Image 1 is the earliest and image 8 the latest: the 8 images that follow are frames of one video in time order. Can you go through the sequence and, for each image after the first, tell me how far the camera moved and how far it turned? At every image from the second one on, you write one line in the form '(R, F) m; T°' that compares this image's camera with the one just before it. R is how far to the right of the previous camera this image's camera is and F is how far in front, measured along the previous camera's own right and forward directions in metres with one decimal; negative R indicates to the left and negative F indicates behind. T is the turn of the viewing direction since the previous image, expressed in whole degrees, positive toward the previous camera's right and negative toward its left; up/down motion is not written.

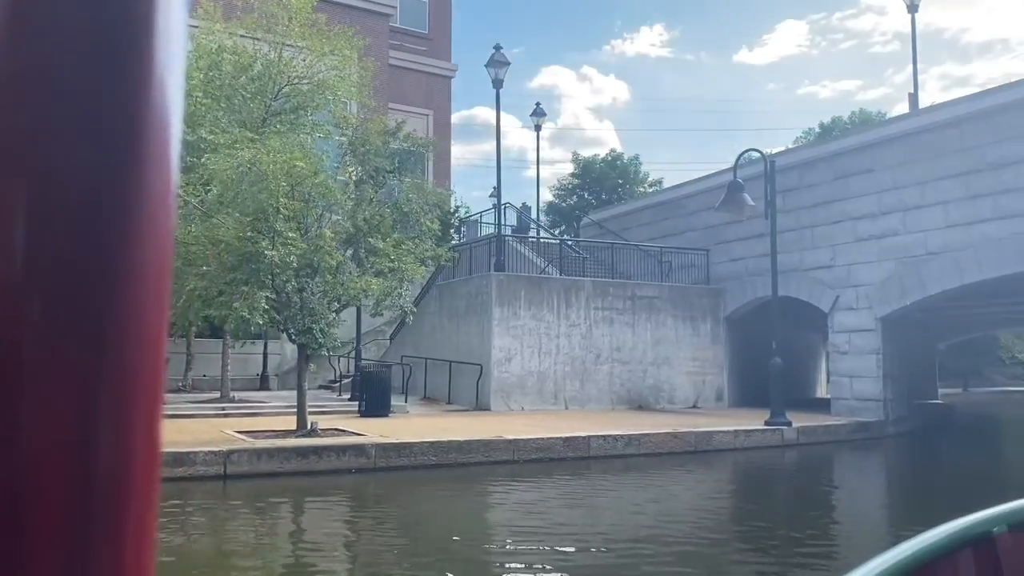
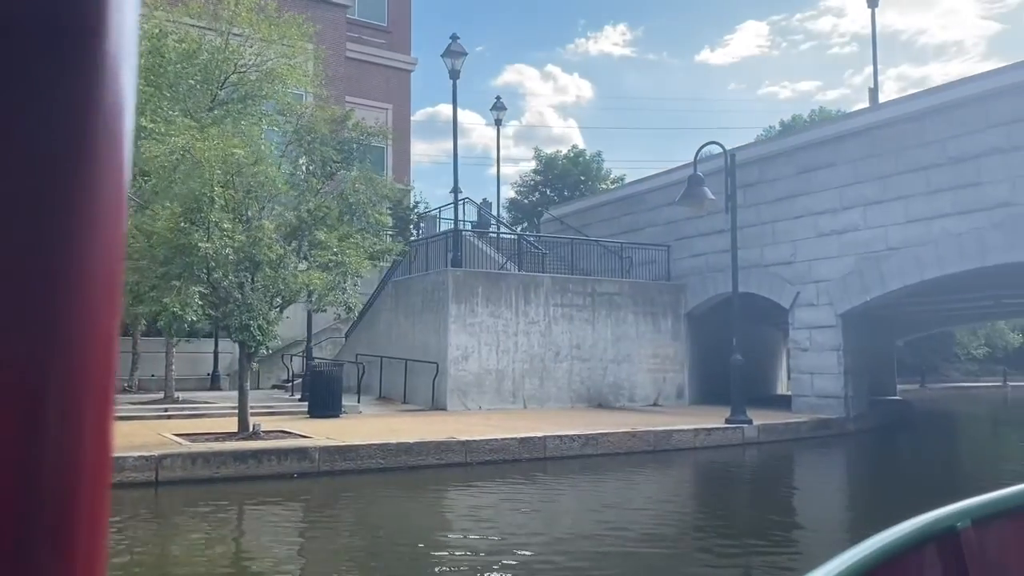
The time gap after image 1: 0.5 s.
(+0.2, +0.5) m; +2°
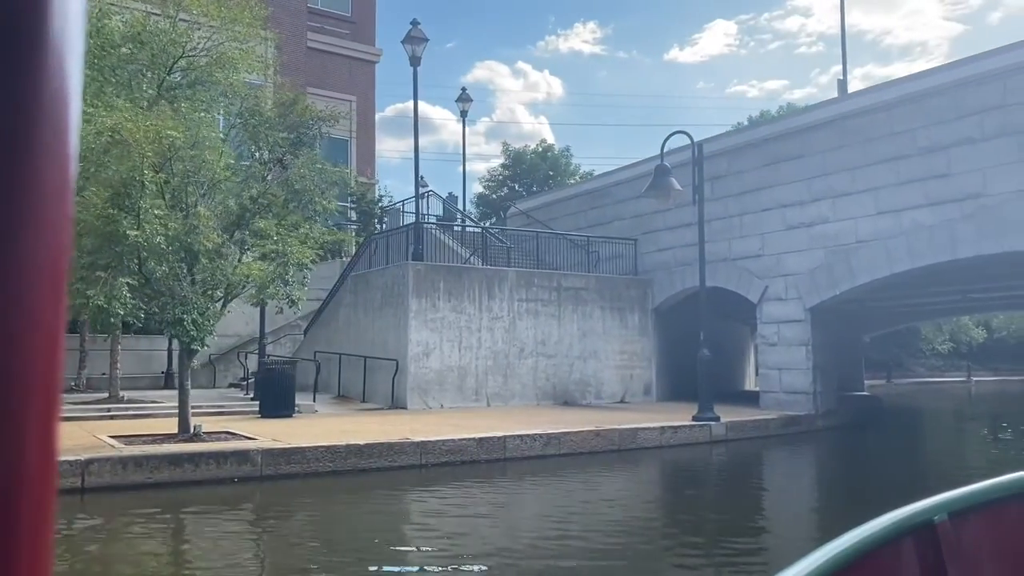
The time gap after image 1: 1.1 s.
(+0.2, +0.5) m; +2°
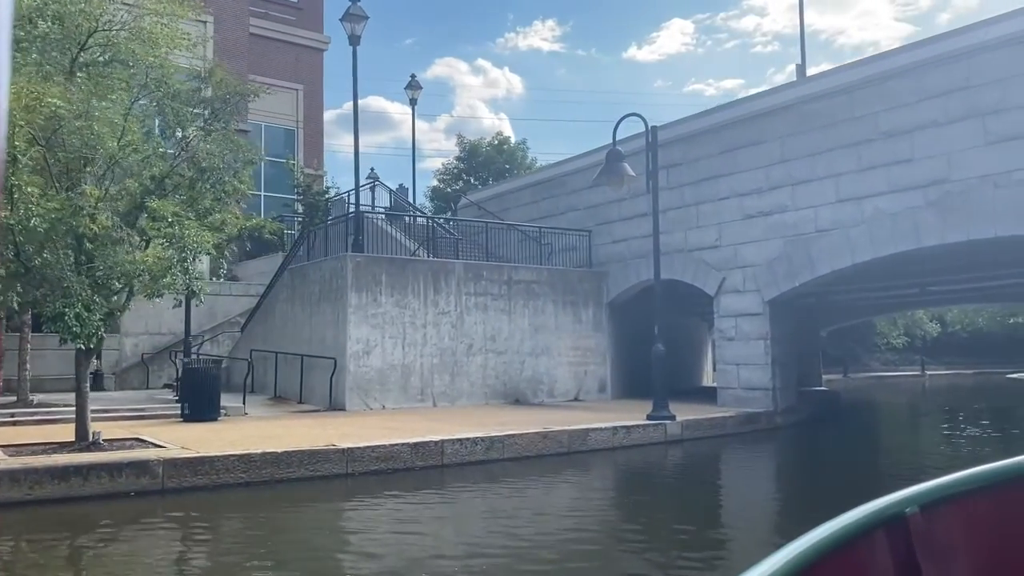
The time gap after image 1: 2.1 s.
(+0.3, +0.9) m; +3°
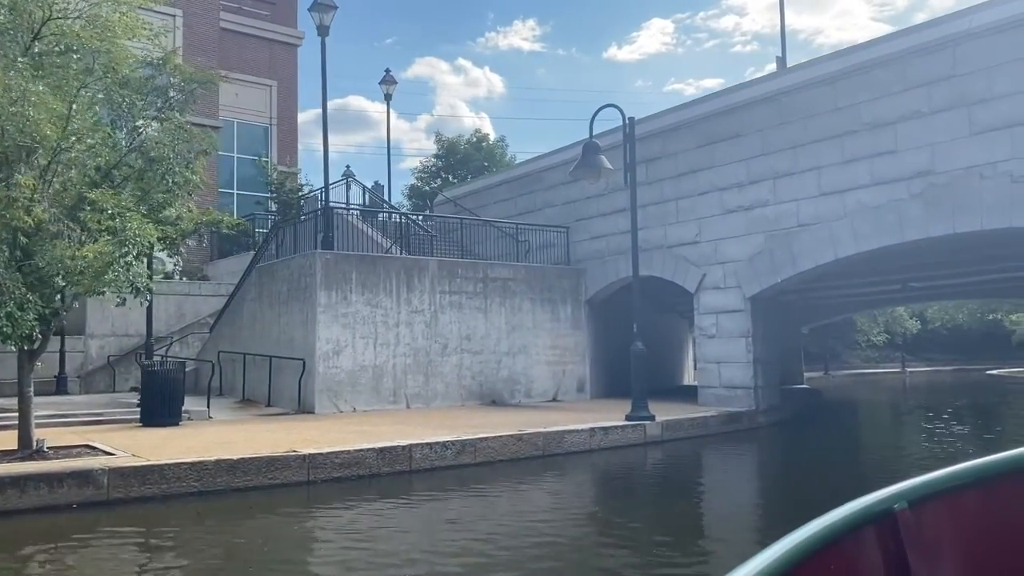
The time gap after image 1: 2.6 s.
(+0.1, +0.5) m; +1°
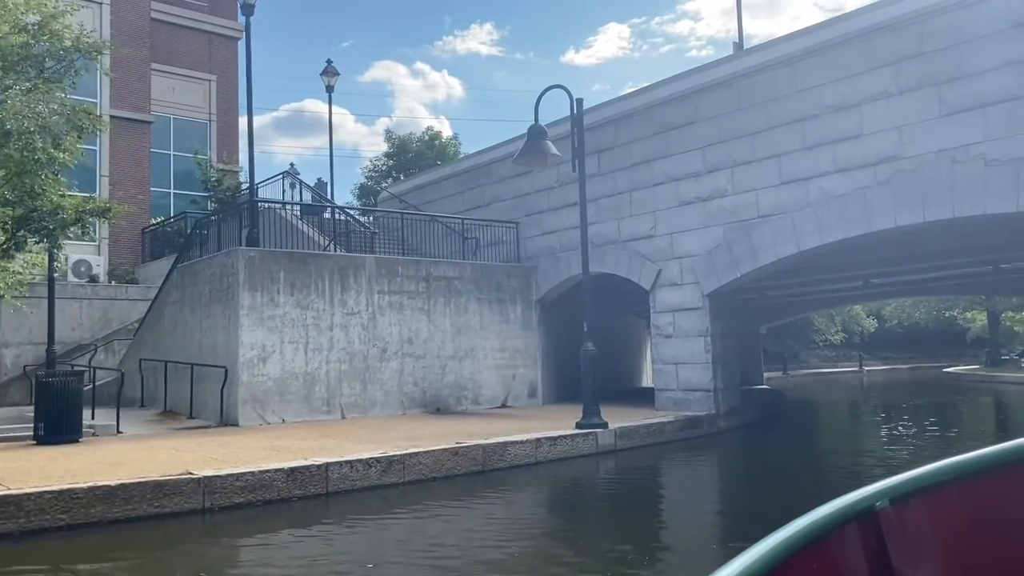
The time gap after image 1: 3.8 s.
(+0.3, +1.1) m; +3°
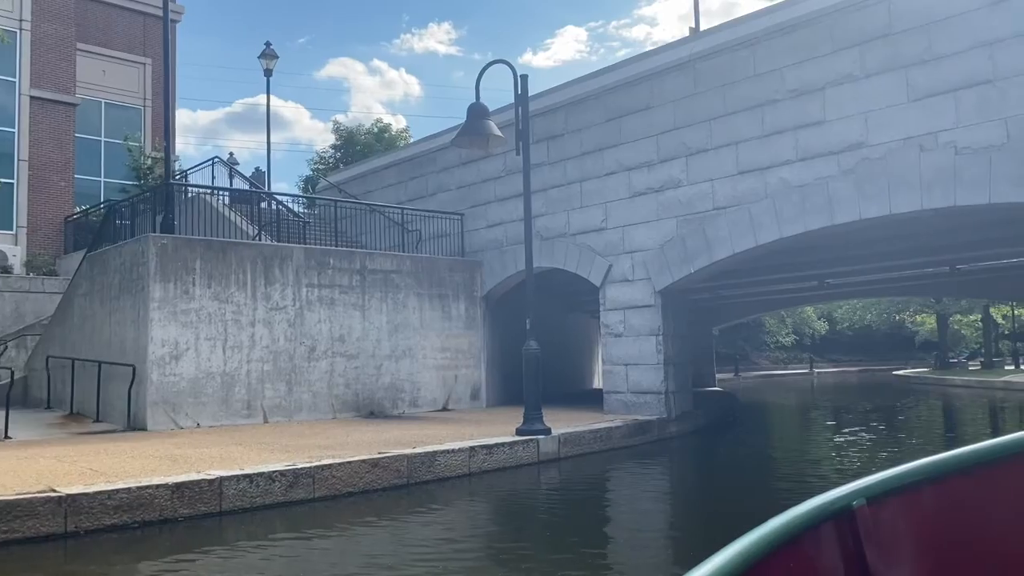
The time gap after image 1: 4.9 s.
(+0.3, +1.0) m; +3°
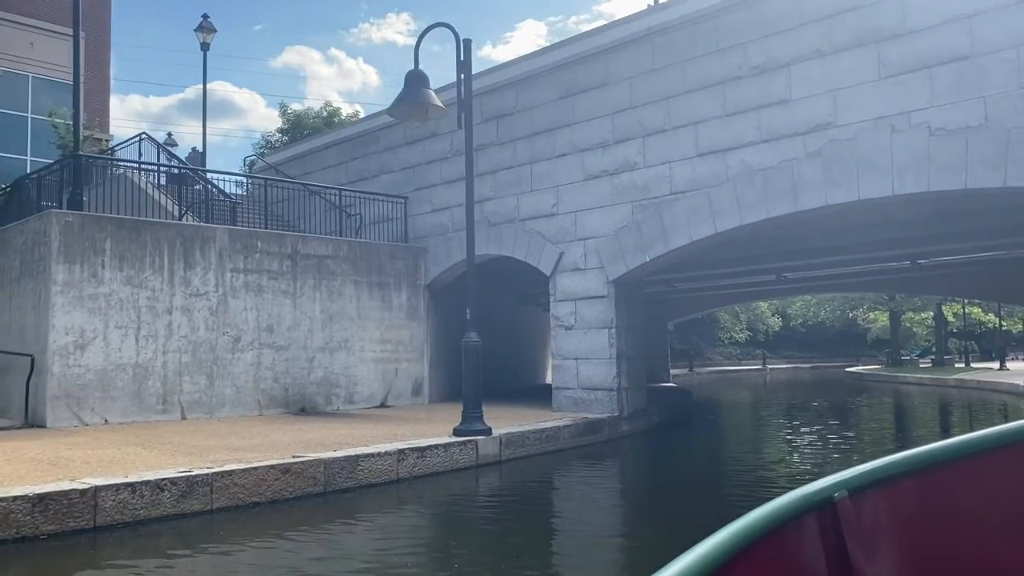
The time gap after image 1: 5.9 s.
(+0.2, +1.0) m; +3°
